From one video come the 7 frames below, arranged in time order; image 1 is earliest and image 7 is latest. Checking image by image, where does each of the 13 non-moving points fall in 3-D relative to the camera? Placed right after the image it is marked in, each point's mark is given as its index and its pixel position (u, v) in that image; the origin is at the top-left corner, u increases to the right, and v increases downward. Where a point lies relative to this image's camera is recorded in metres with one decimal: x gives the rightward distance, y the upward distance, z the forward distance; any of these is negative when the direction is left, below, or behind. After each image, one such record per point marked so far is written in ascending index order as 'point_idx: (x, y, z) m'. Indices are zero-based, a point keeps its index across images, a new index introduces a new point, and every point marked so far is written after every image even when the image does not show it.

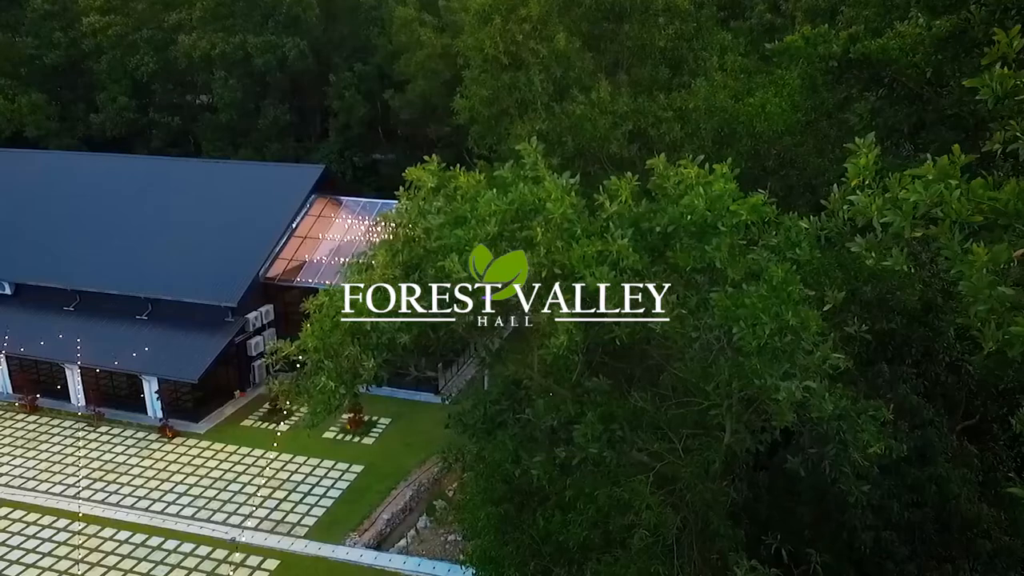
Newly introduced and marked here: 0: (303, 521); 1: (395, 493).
0: (-5.4, -6.1, +18.4) m
1: (-3.2, -5.7, +19.4) m
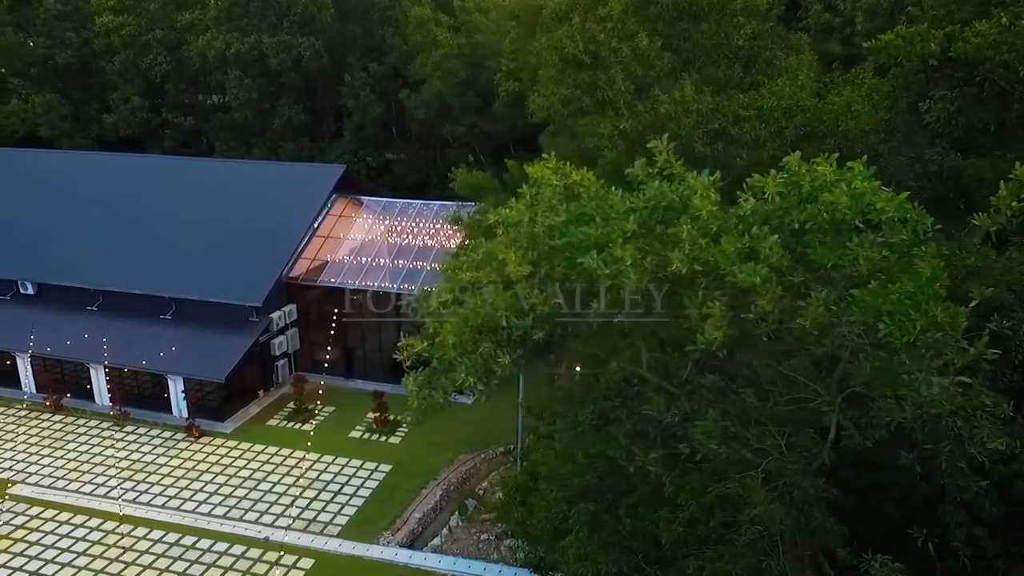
0: (-4.6, -6.1, +18.5) m
1: (-2.4, -5.7, +19.5) m
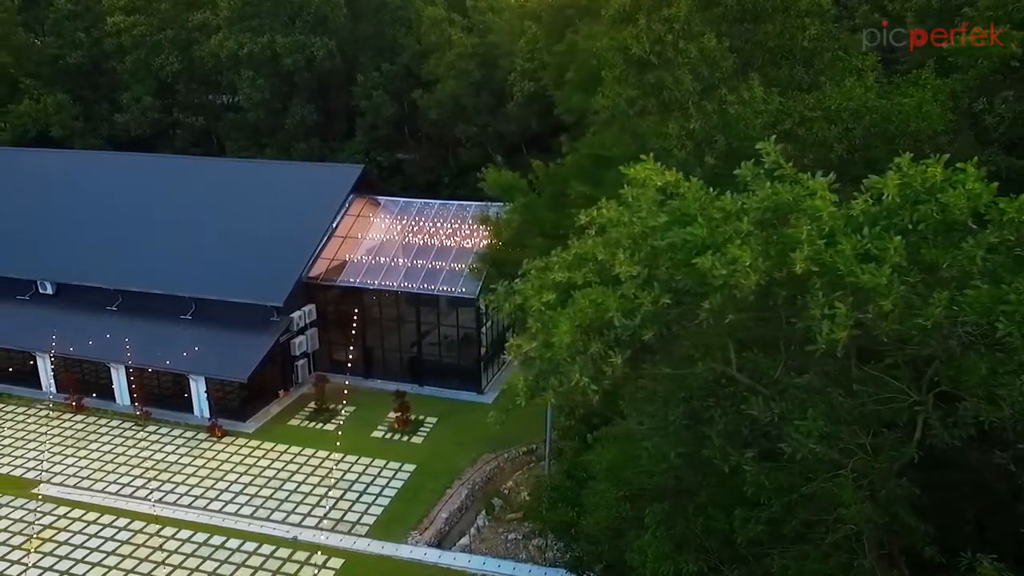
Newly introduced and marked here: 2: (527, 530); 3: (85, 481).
0: (-3.9, -6.1, +18.5) m
1: (-1.7, -5.7, +19.5) m
2: (+0.4, -6.2, +18.1) m
3: (-12.1, -5.5, +20.0) m
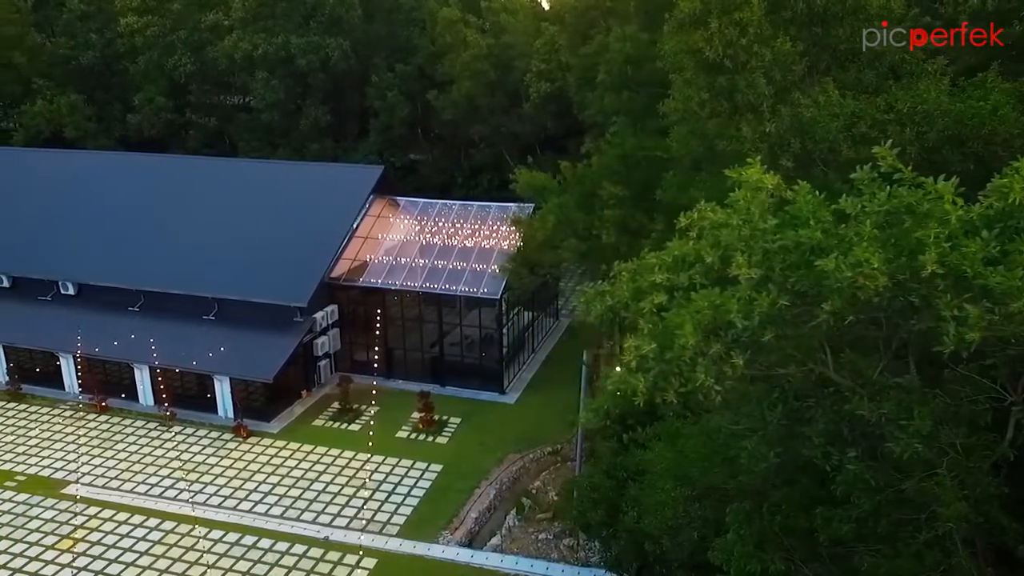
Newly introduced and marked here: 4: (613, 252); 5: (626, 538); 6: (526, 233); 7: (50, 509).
0: (-3.1, -6.1, +18.5) m
1: (-0.9, -5.7, +19.5) m
2: (+1.2, -6.2, +18.1) m
3: (-11.4, -5.5, +20.0) m
4: (+2.3, +0.8, +16.2) m
5: (+2.1, -4.6, +13.0) m
6: (+0.4, +1.4, +18.1) m
7: (-12.5, -6.0, +19.0) m
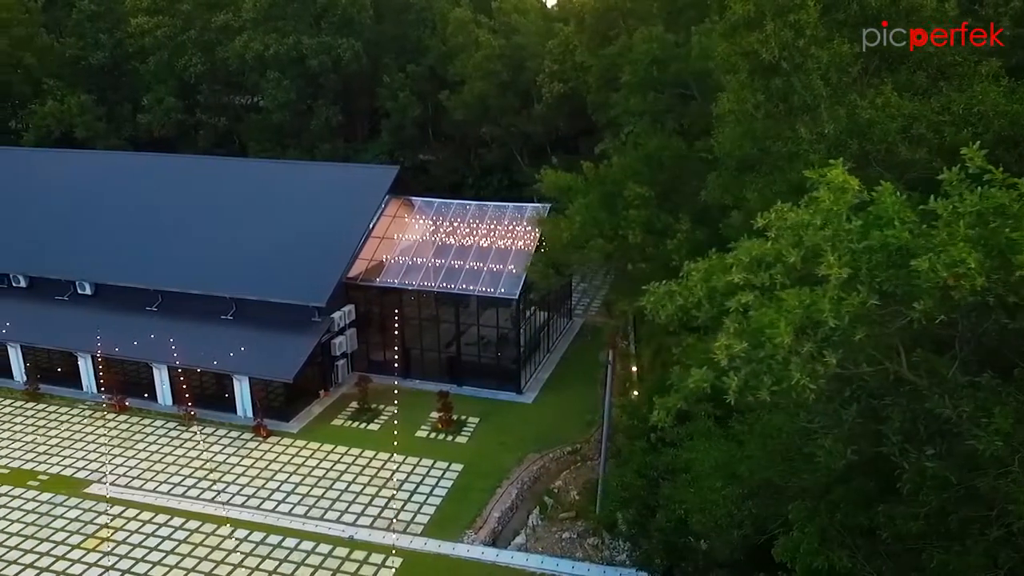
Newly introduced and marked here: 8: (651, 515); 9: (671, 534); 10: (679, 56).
0: (-2.5, -6.1, +18.6) m
1: (-0.3, -5.7, +19.6) m
2: (+1.8, -6.2, +18.2) m
3: (-10.8, -5.5, +20.1) m
4: (+2.9, +0.8, +16.3) m
5: (+2.7, -4.6, +13.0) m
6: (+1.0, +1.4, +18.2) m
7: (-11.9, -6.0, +19.1) m
8: (+2.7, -4.4, +13.6) m
9: (+2.9, -4.5, +12.8) m
10: (+4.2, +5.8, +17.5) m
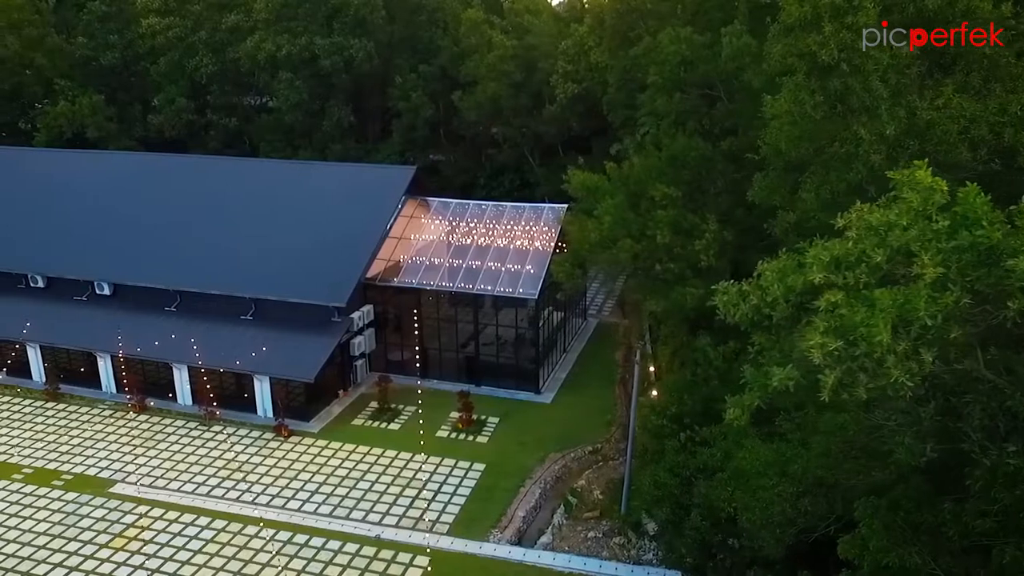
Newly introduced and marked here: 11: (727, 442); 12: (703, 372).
0: (-1.9, -6.1, +18.6) m
1: (+0.3, -5.7, +19.7) m
2: (+2.4, -6.2, +18.3) m
3: (-10.1, -5.5, +20.1) m
4: (+3.6, +0.8, +16.4) m
5: (+3.3, -4.6, +13.1) m
6: (+1.6, +1.4, +18.2) m
7: (-11.2, -6.0, +19.1) m
8: (+3.4, -4.4, +13.6) m
9: (+3.6, -4.5, +12.9) m
10: (+4.8, +5.8, +17.6) m
11: (+4.1, -2.9, +13.3) m
12: (+4.1, -1.8, +15.3) m
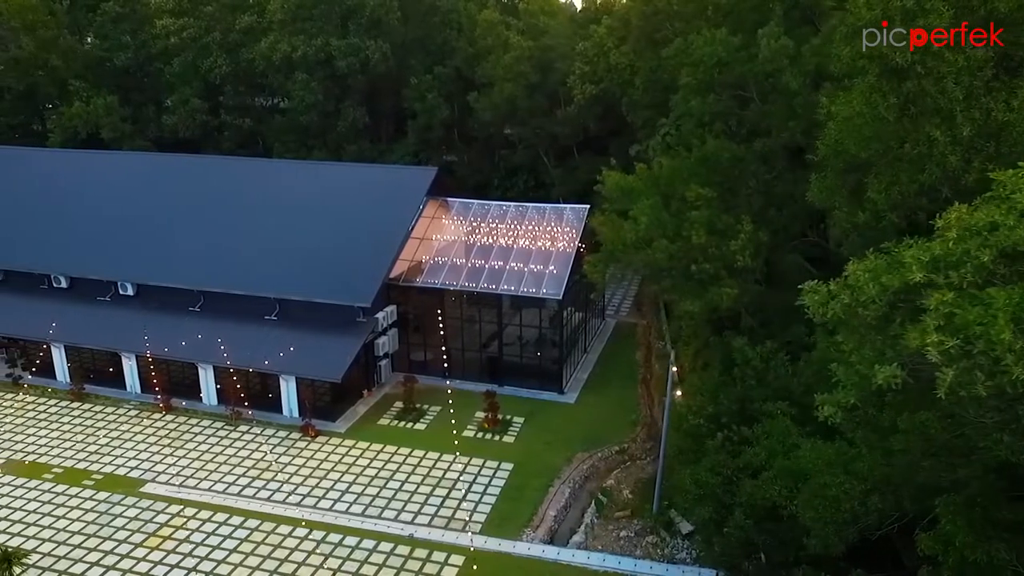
0: (-1.0, -6.1, +18.7) m
1: (+1.2, -5.7, +19.7) m
2: (+3.3, -6.2, +18.3) m
3: (-9.3, -5.5, +20.2) m
4: (+4.4, +0.8, +16.5) m
5: (+4.2, -4.6, +13.2) m
6: (+2.5, +1.4, +18.3) m
7: (-10.4, -6.0, +19.2) m
8: (+4.2, -4.4, +13.7) m
9: (+4.4, -4.5, +13.0) m
10: (+5.7, +5.8, +17.7) m
11: (+4.9, -2.9, +13.4) m
12: (+5.0, -1.8, +15.3) m
